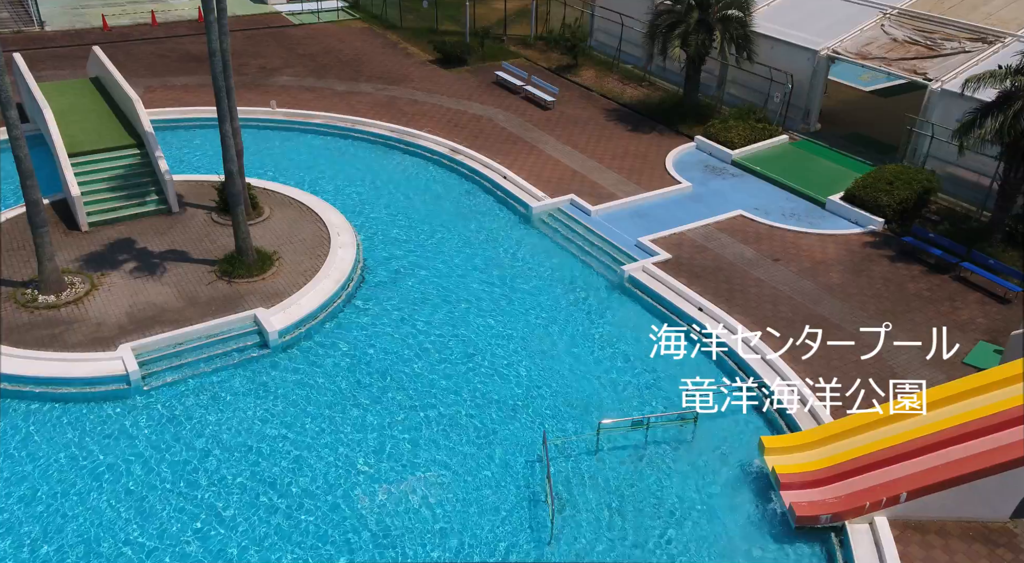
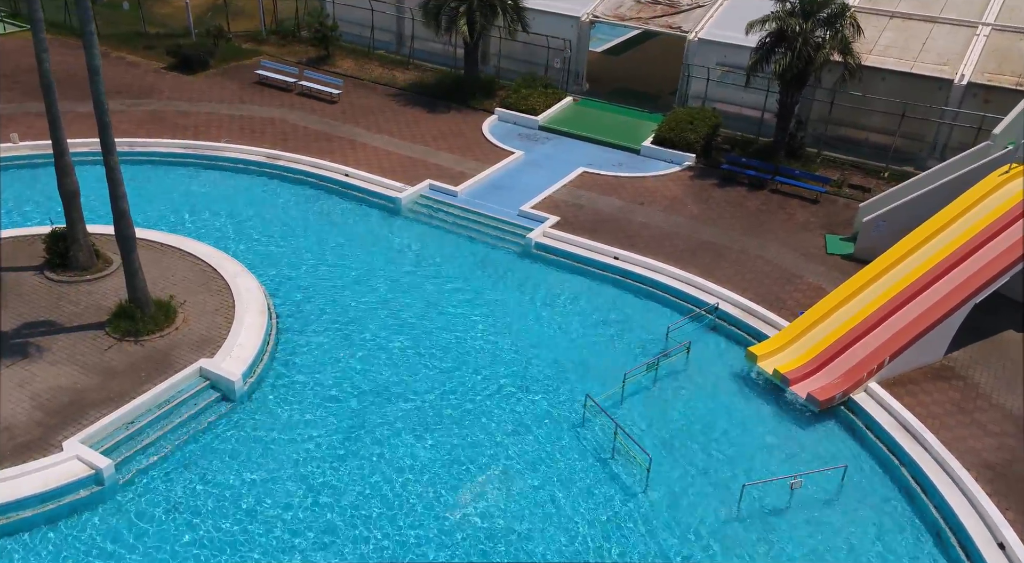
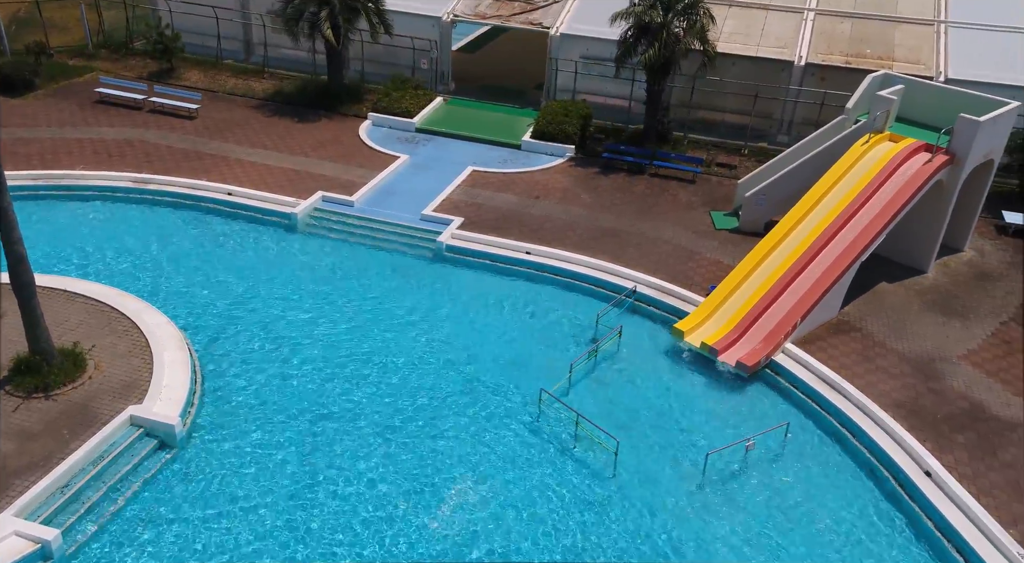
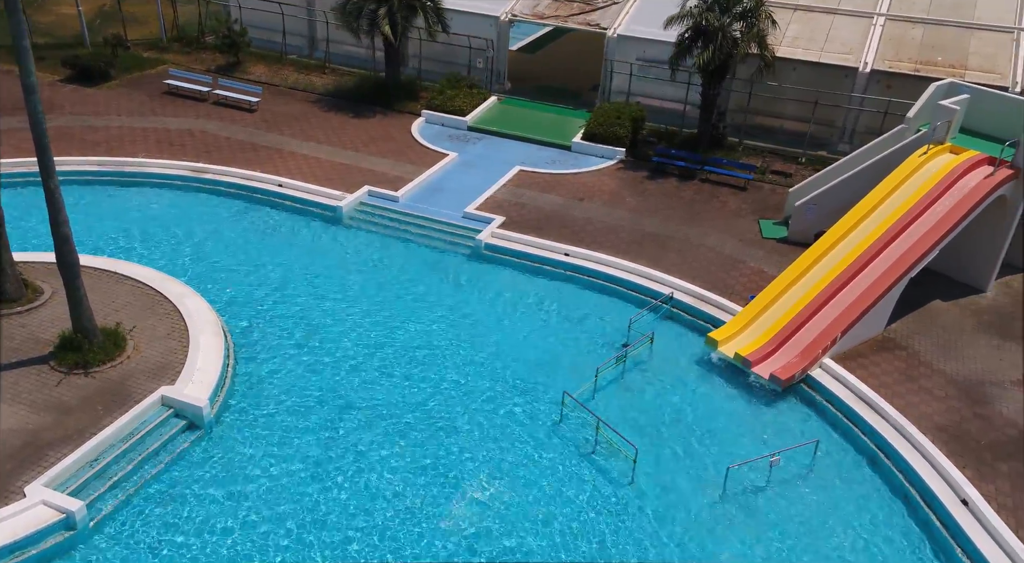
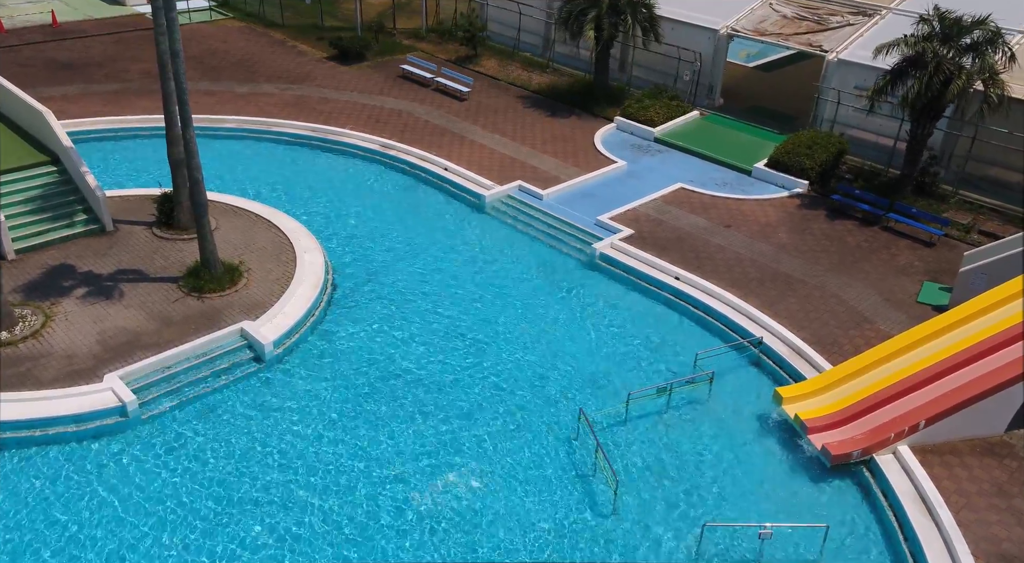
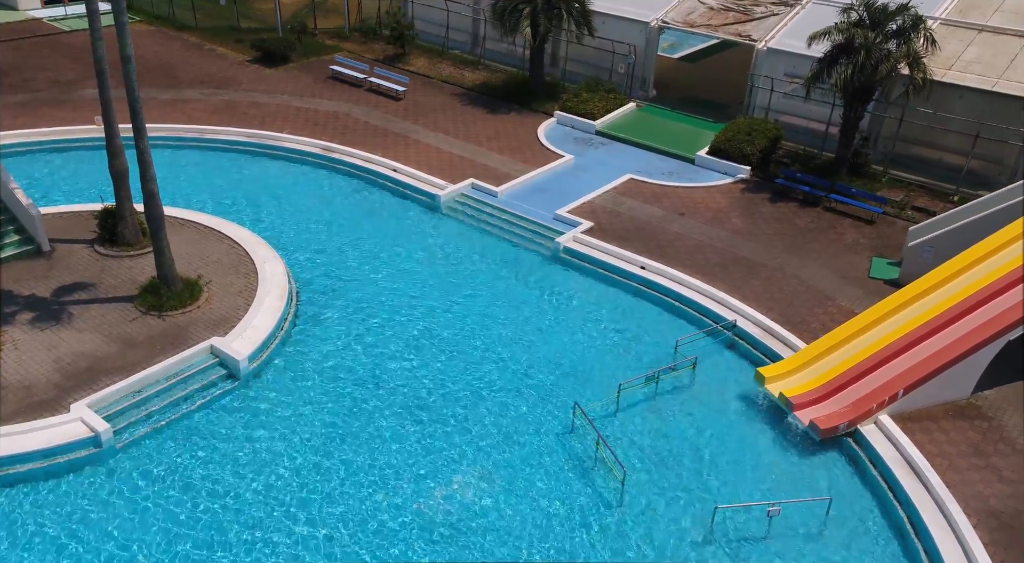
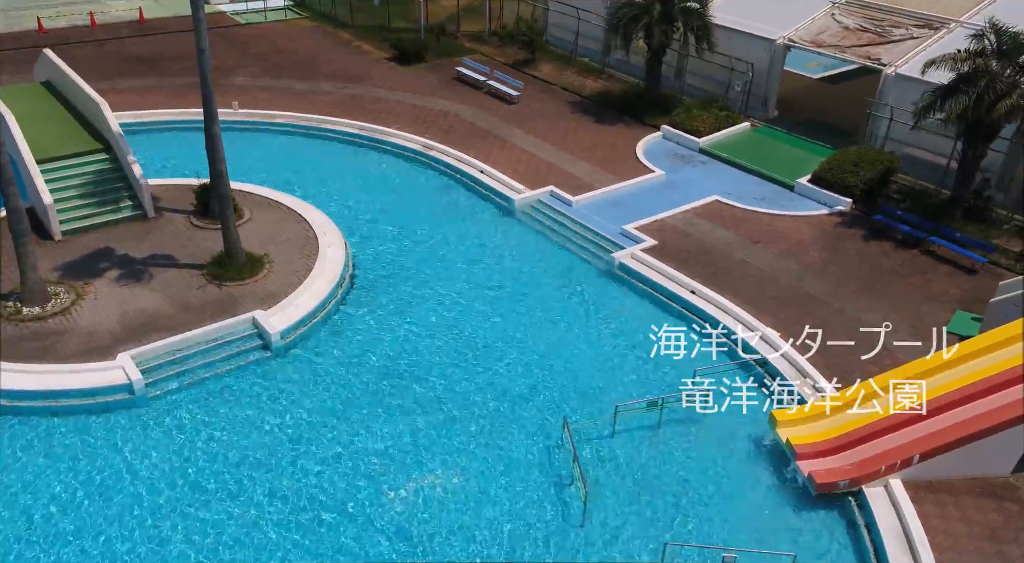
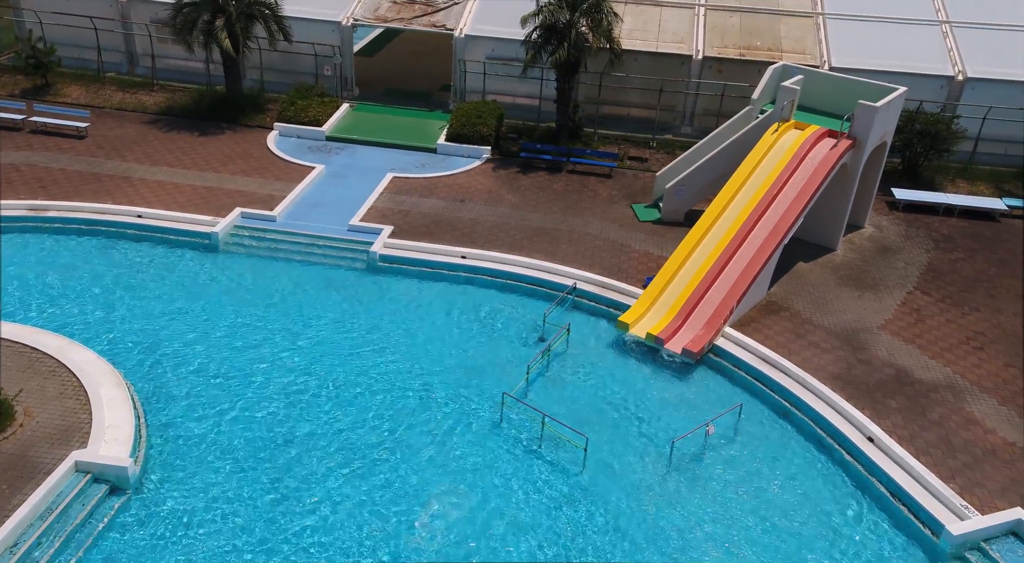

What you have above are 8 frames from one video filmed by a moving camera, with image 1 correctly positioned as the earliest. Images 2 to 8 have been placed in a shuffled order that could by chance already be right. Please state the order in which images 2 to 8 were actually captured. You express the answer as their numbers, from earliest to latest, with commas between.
7, 5, 6, 2, 4, 3, 8
